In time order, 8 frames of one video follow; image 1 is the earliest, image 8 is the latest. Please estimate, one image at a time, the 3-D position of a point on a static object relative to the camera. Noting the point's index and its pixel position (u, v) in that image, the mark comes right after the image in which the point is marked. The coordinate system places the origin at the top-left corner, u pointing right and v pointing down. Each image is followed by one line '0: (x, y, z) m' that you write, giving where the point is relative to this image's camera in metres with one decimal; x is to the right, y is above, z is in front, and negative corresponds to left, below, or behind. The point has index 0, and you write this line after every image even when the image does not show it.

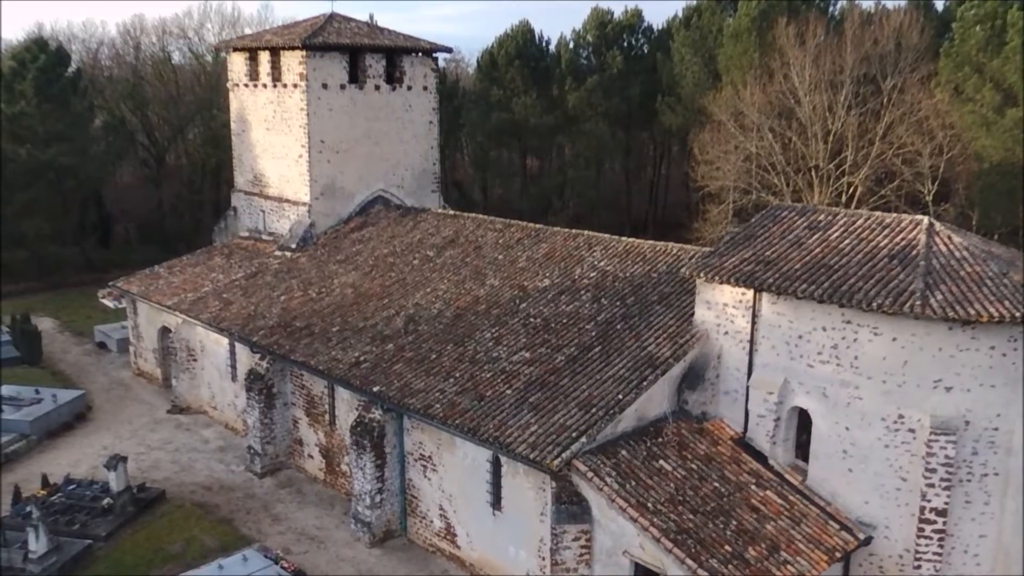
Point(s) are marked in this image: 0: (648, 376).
0: (+1.9, -1.2, +13.1) m
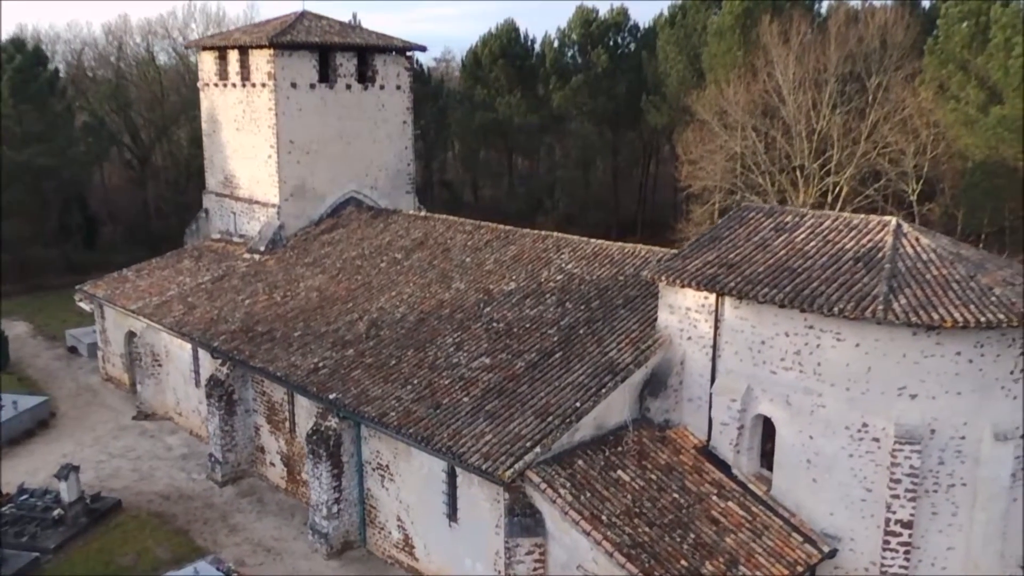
0: (+1.3, -1.3, +12.7) m
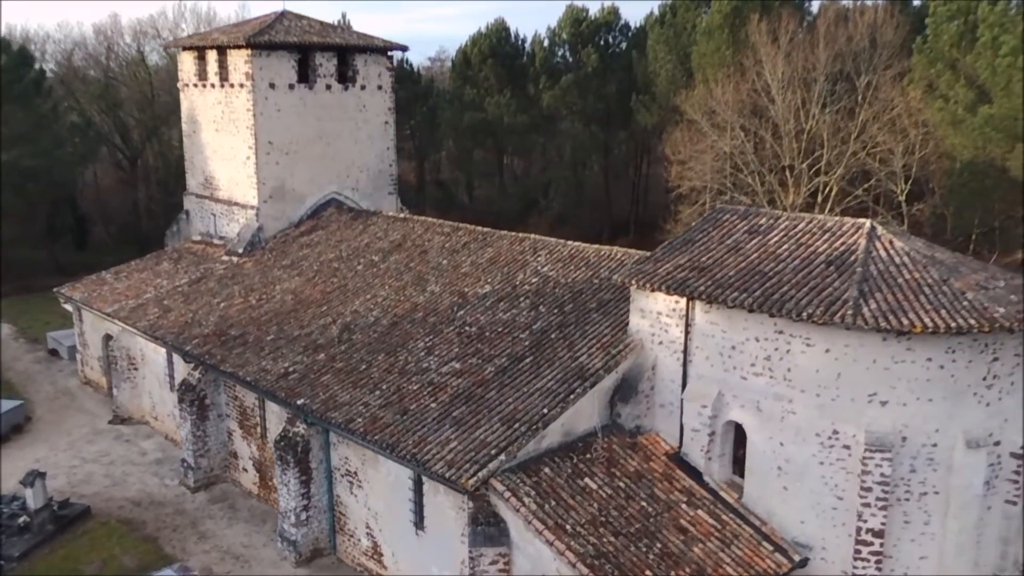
0: (+0.8, -1.3, +12.5) m
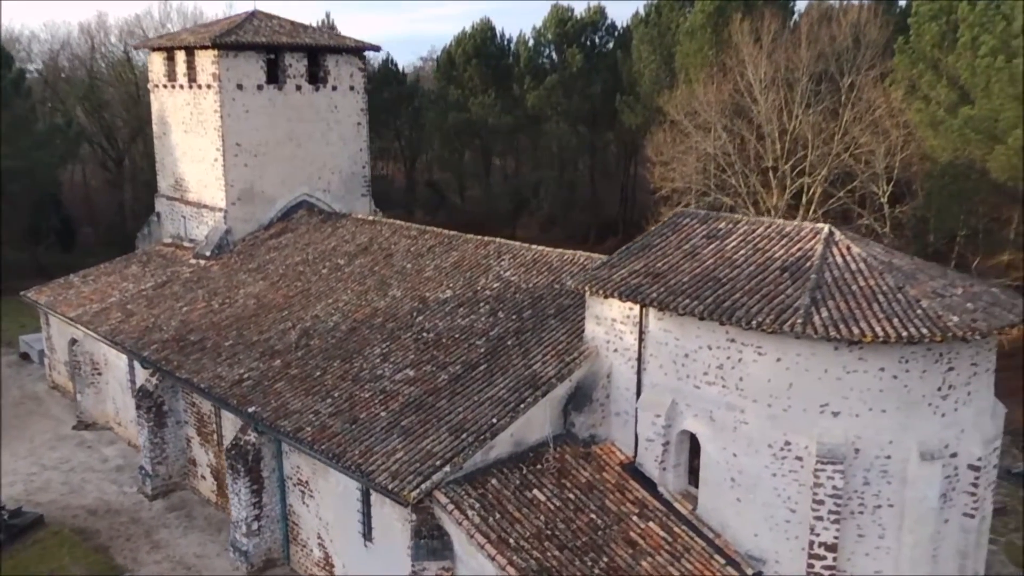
0: (+0.2, -1.4, +12.2) m
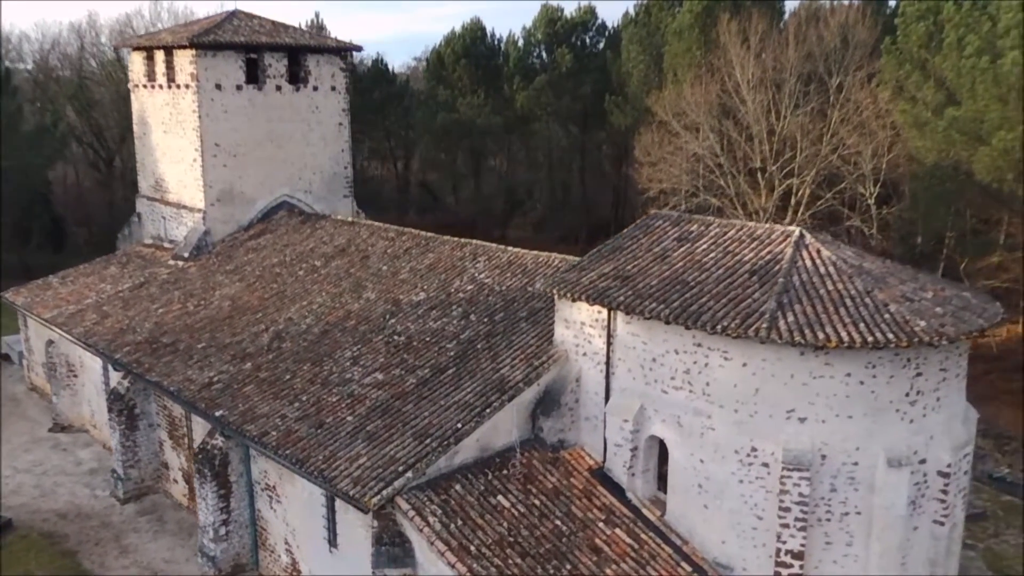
0: (-0.2, -1.5, +12.1) m
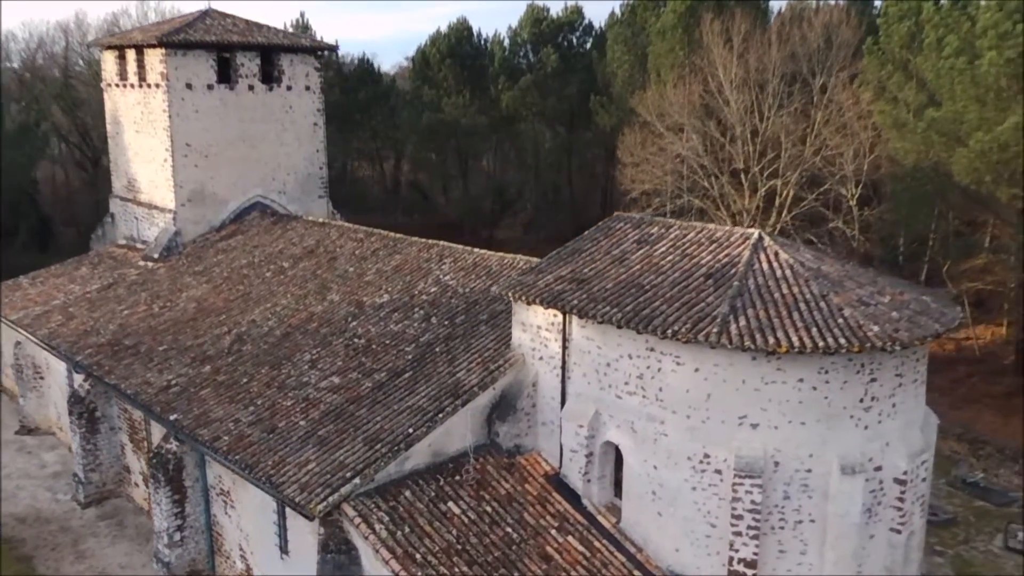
0: (-0.8, -1.5, +11.9) m
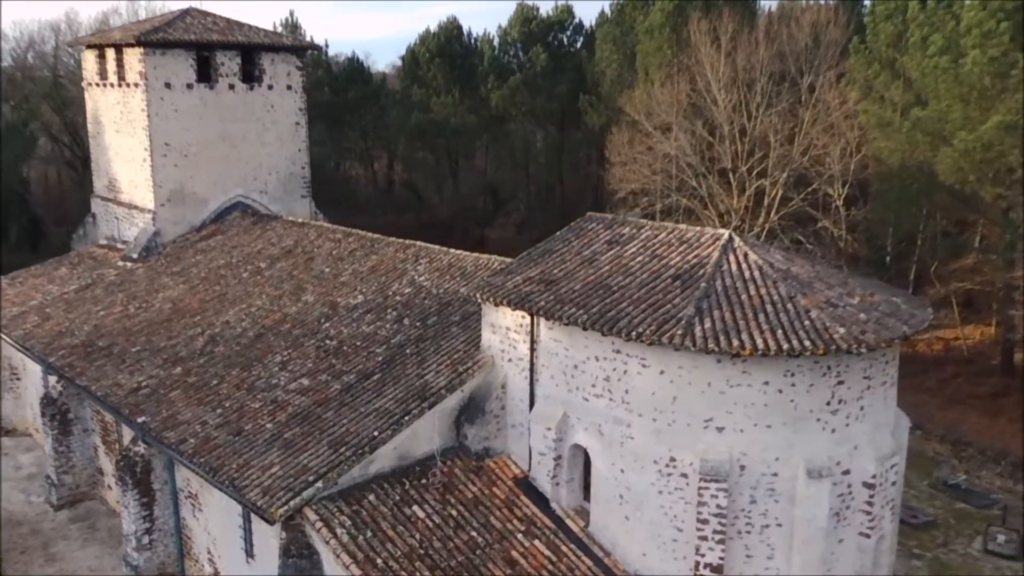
0: (-1.2, -1.5, +11.7) m
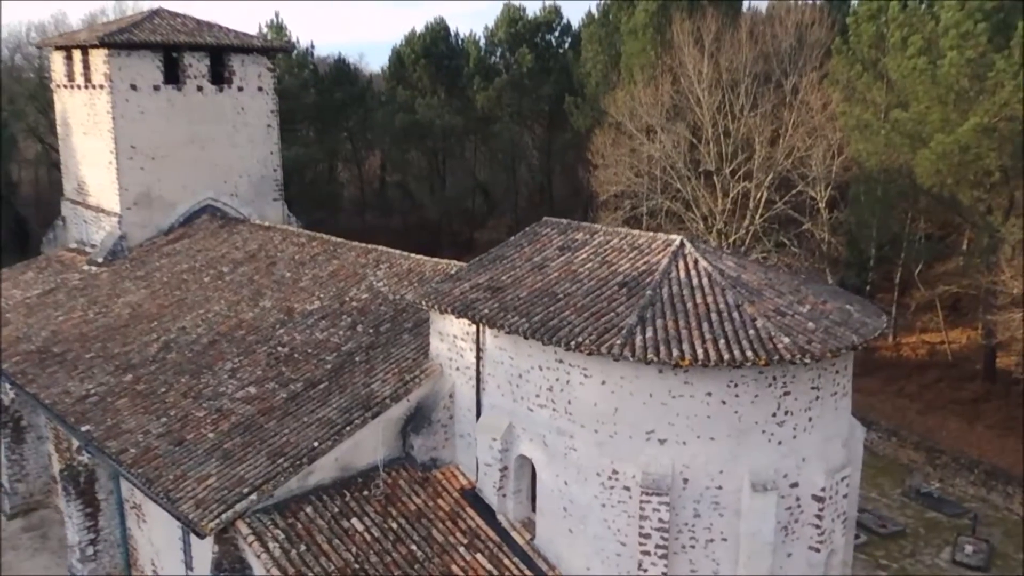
0: (-1.9, -1.6, +11.4) m
